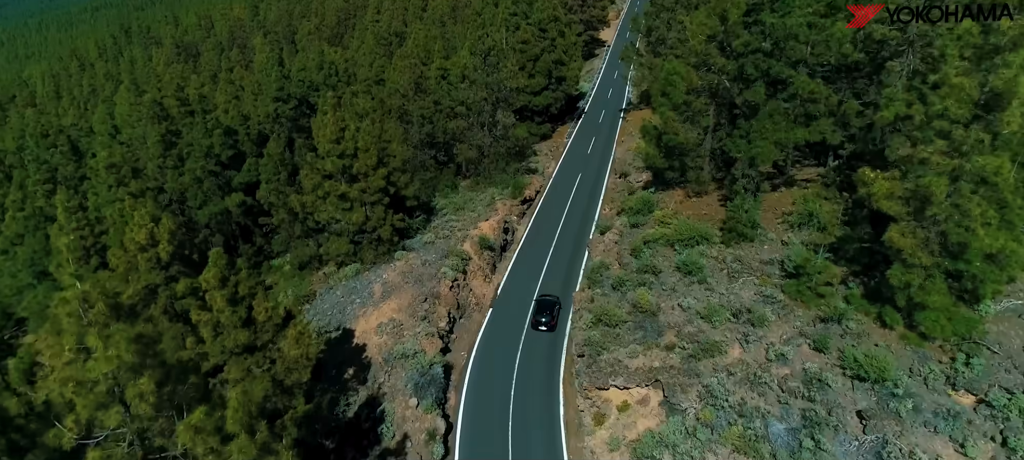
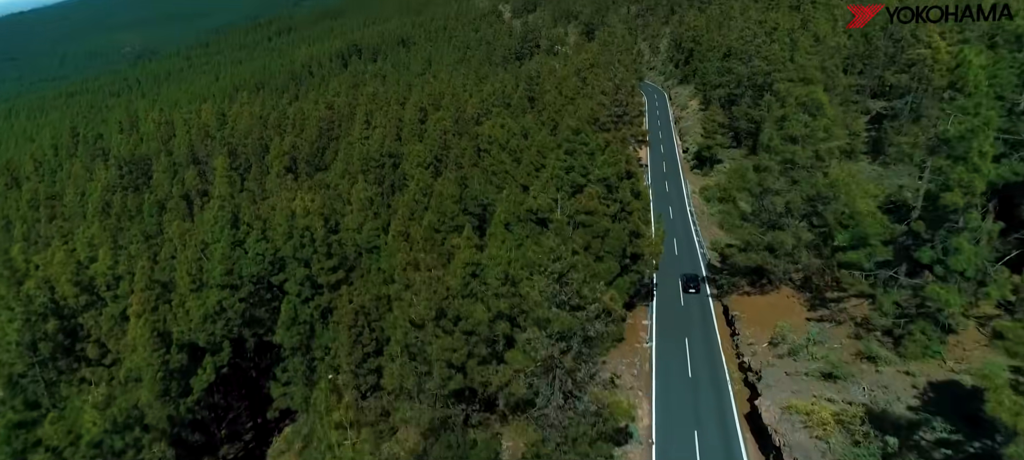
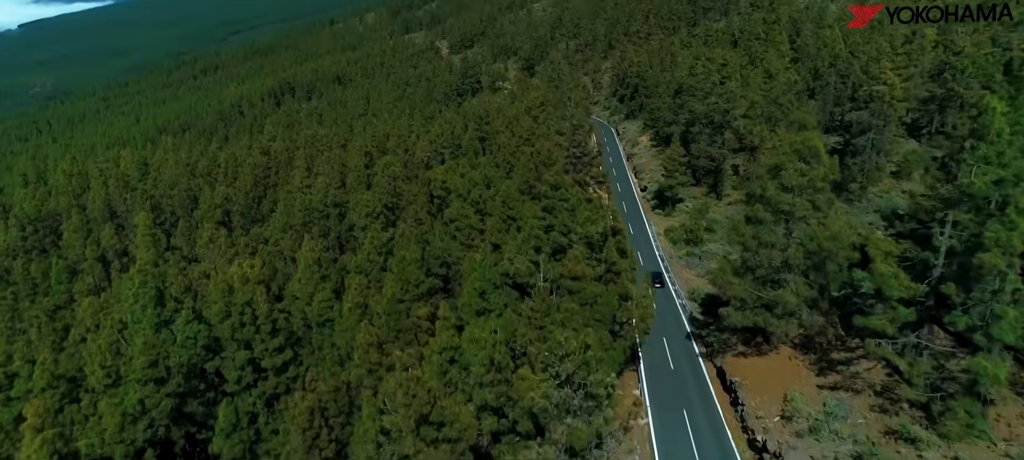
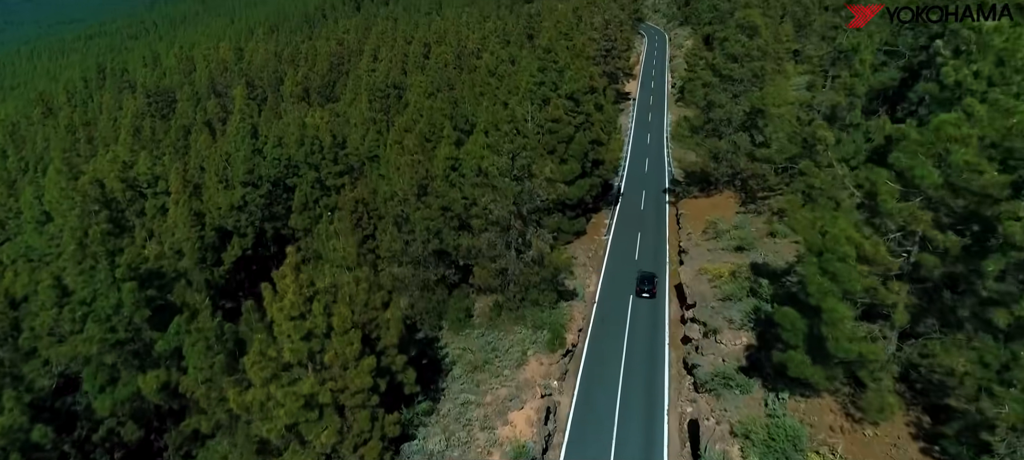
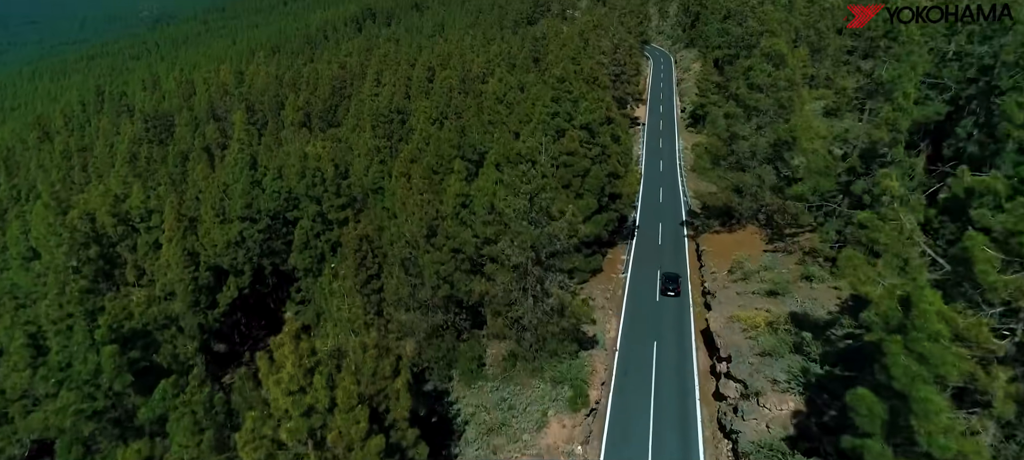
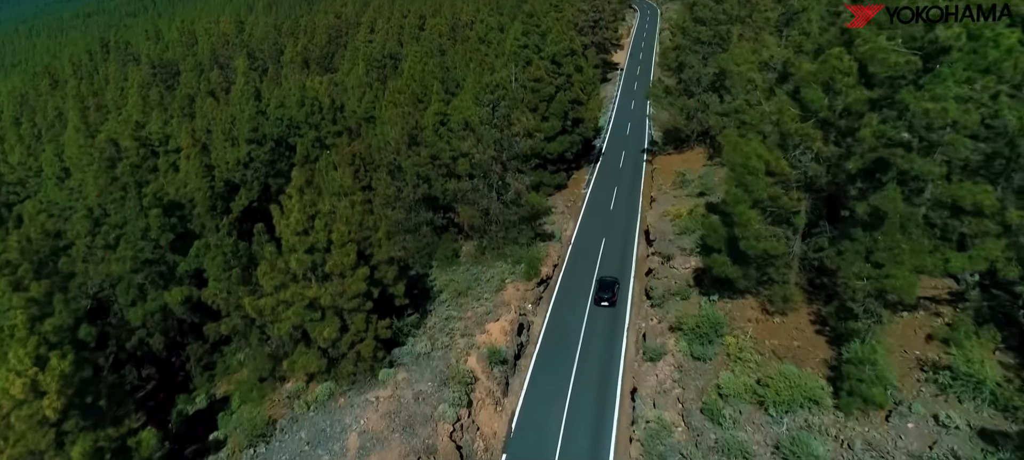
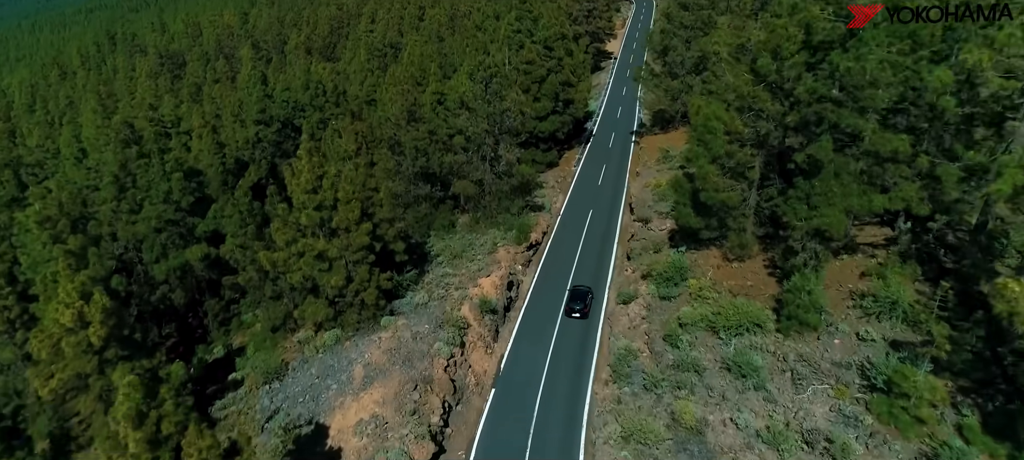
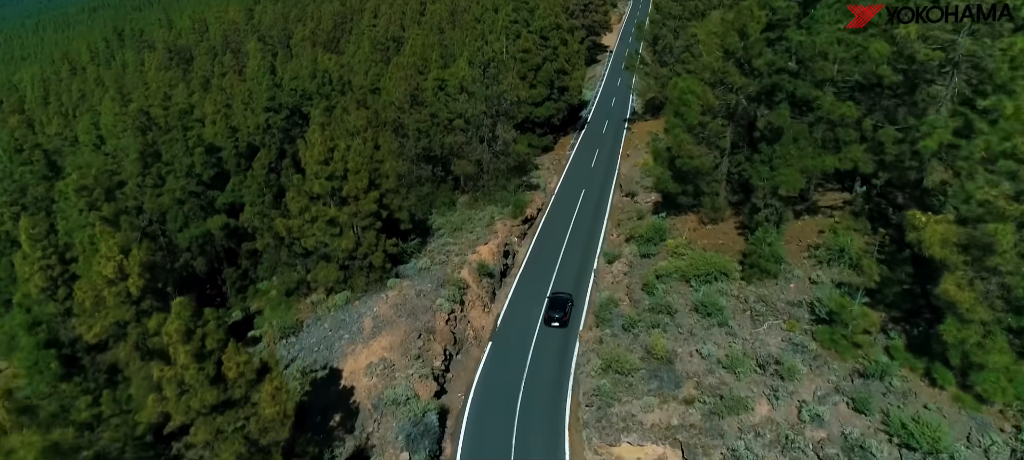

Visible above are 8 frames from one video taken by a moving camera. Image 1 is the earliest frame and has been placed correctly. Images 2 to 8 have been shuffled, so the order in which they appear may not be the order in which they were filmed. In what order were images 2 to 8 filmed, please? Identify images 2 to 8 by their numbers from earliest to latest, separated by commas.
8, 7, 6, 4, 5, 2, 3
